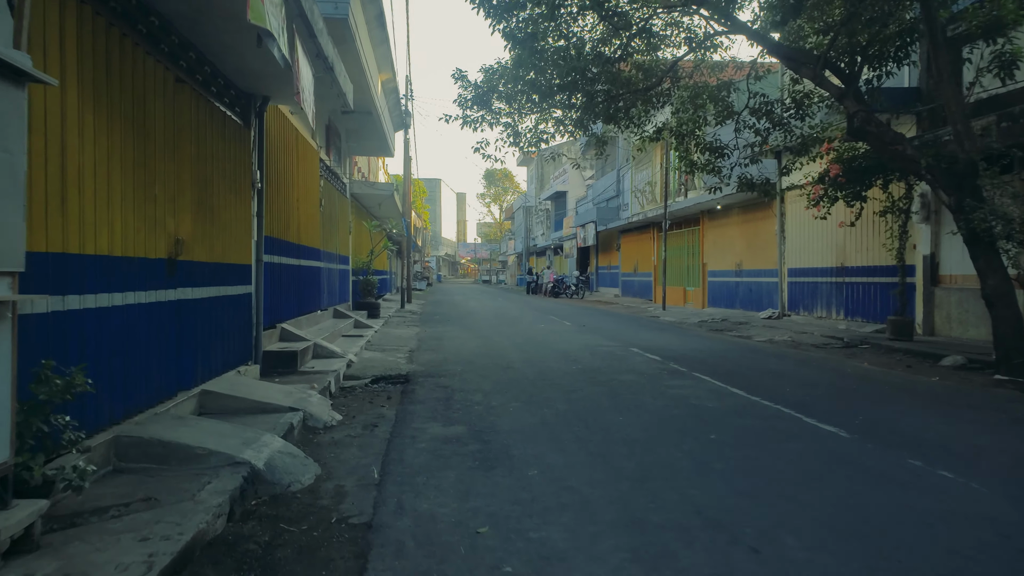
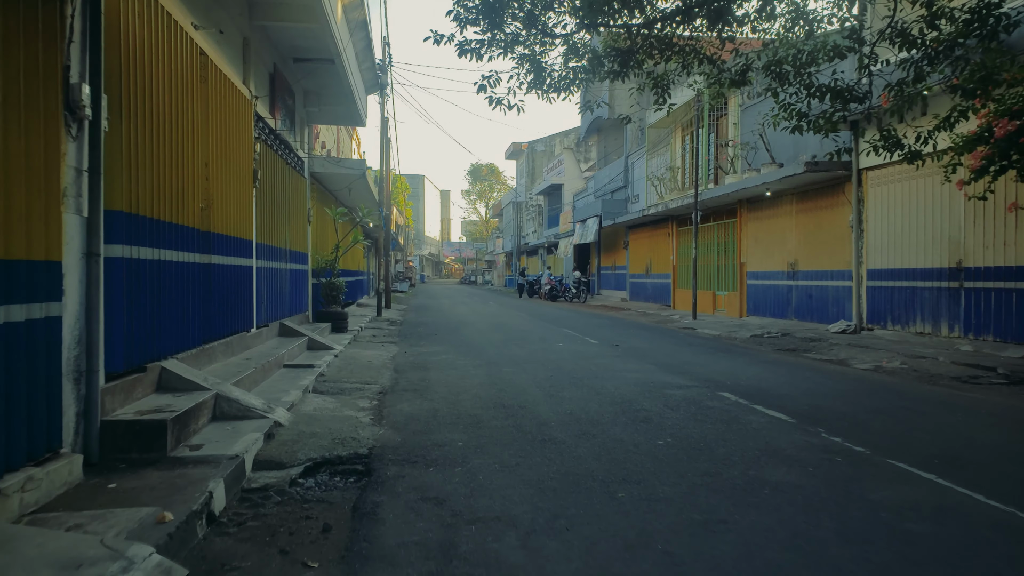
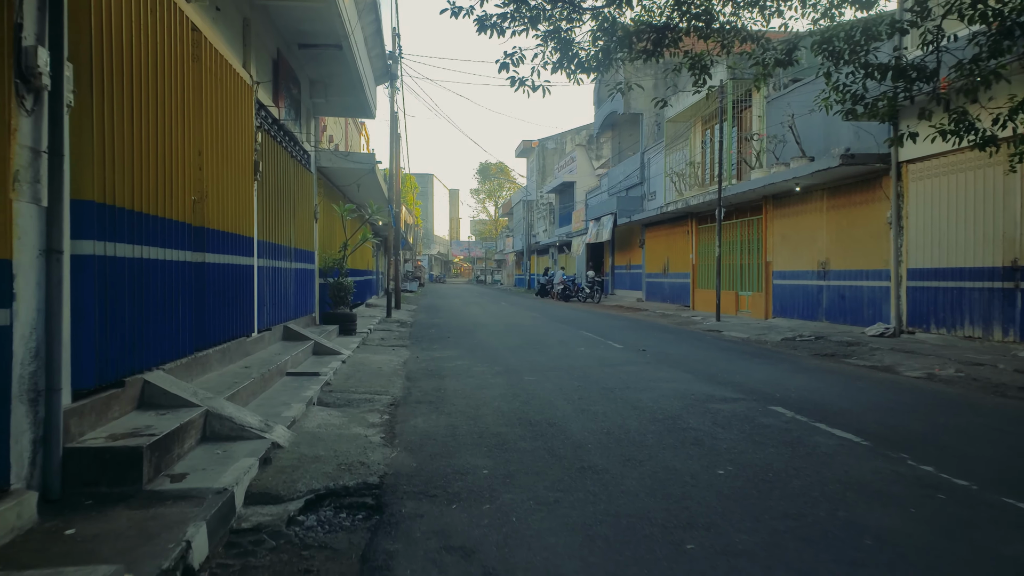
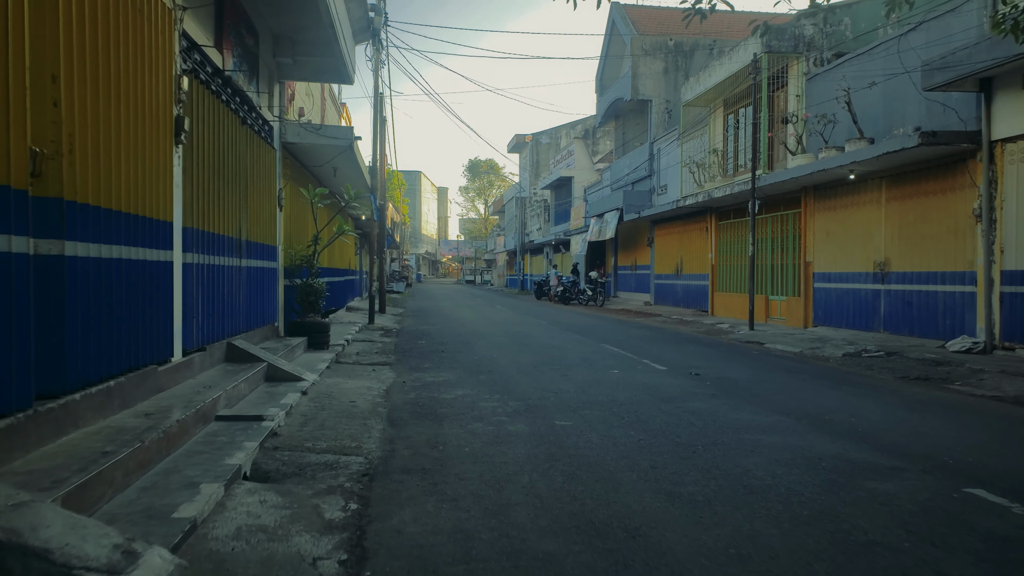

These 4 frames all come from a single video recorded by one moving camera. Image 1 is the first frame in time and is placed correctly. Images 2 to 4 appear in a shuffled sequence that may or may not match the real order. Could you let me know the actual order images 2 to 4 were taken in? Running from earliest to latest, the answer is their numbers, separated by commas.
2, 3, 4
